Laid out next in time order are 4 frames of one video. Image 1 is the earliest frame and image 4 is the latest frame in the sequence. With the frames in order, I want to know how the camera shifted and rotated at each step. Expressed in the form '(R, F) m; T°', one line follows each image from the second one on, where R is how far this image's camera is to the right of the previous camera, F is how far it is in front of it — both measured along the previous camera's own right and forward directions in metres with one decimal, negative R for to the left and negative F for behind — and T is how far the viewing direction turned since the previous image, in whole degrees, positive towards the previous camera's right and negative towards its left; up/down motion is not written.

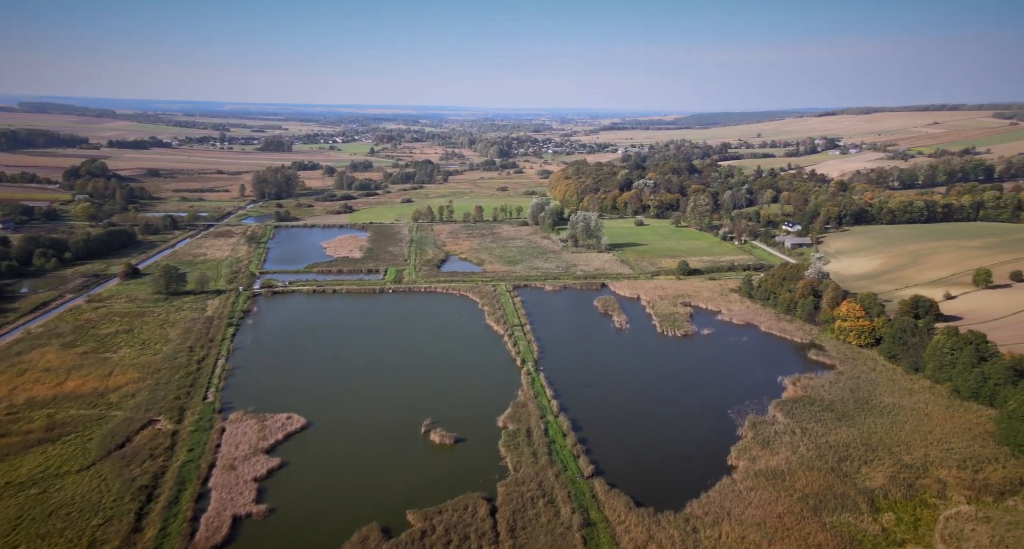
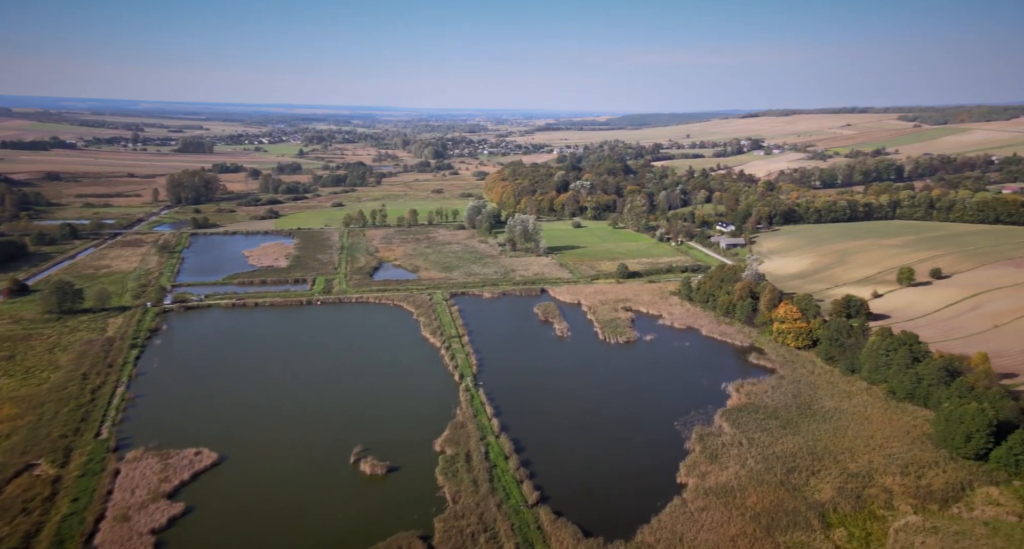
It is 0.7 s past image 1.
(+0.2, +1.7) m; +6°
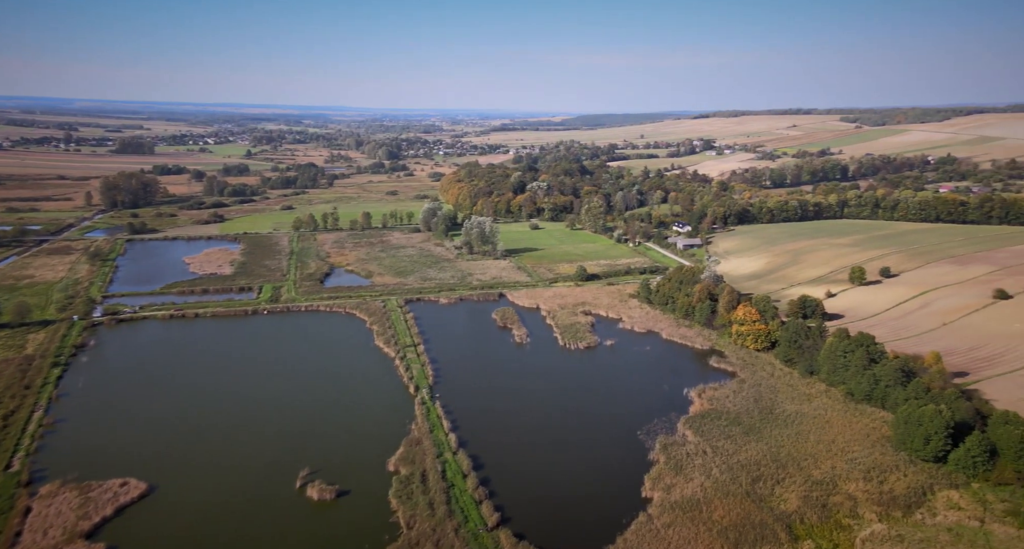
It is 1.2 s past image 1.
(+0.1, +1.1) m; +4°
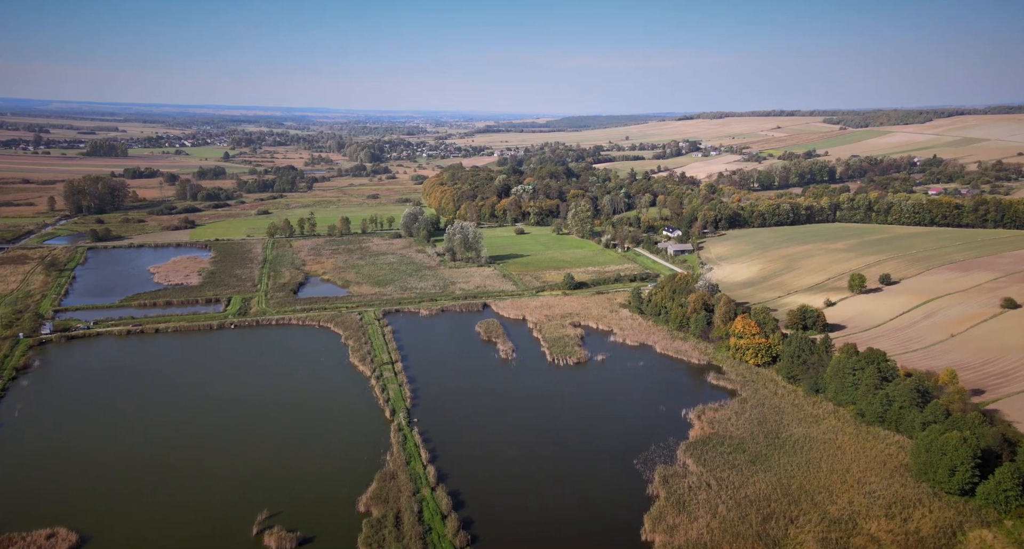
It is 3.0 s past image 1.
(+0.1, +2.3) m; +1°
